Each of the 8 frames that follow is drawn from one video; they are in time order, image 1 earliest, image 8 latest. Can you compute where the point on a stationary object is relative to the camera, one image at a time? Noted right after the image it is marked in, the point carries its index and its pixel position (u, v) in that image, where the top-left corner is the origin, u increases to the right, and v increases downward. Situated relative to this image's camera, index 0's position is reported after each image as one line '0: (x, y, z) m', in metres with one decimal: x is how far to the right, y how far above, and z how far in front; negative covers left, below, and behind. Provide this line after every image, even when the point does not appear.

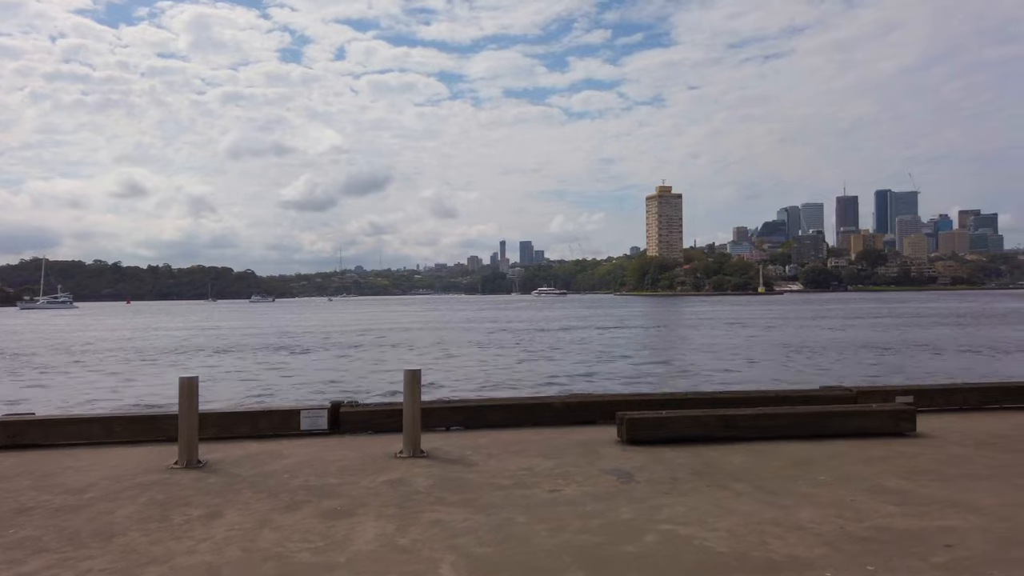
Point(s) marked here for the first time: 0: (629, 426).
0: (+1.1, -1.3, +7.1) m
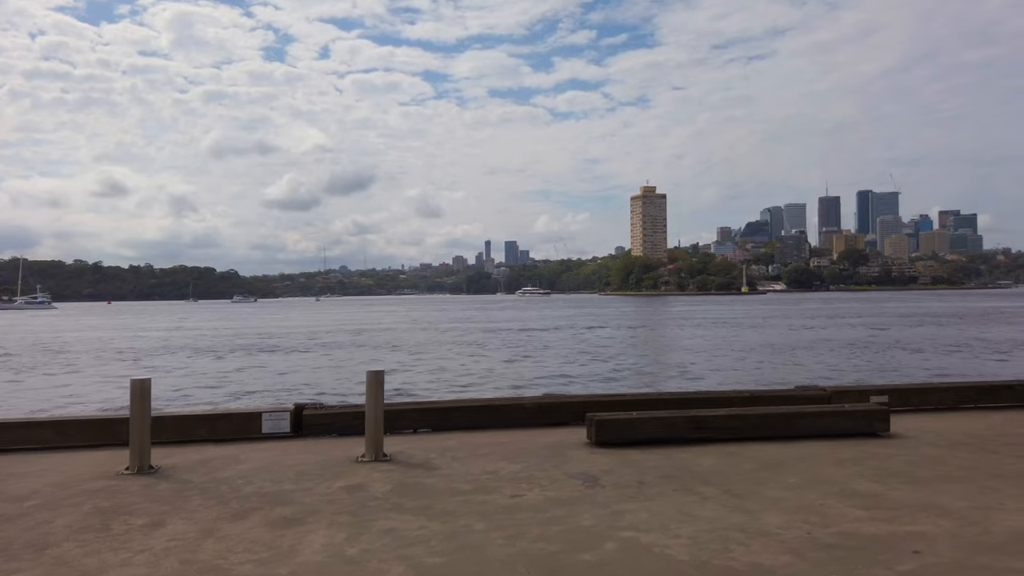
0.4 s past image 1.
0: (+0.8, -1.3, +6.9) m
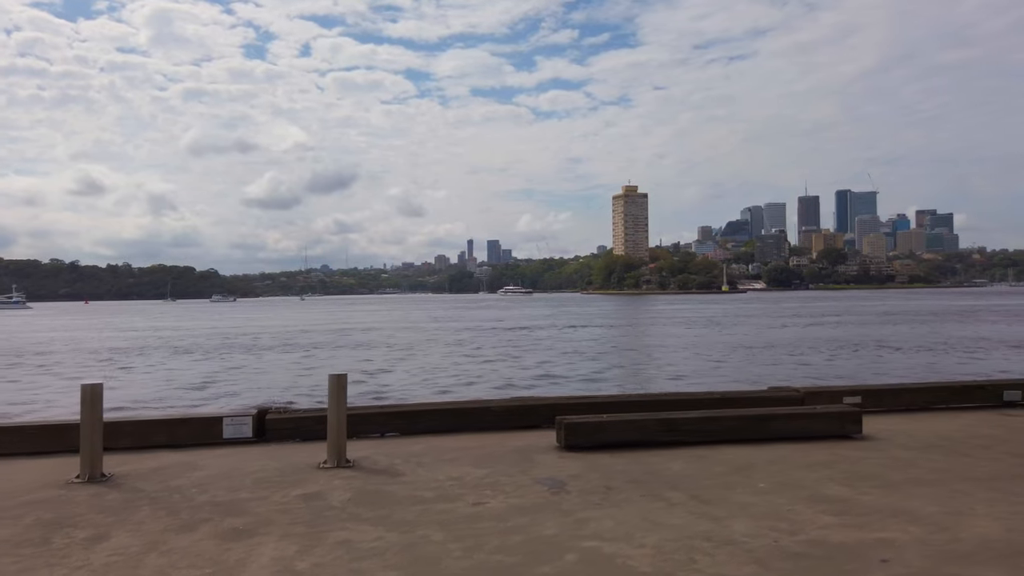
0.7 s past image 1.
0: (+0.5, -1.3, +6.8) m
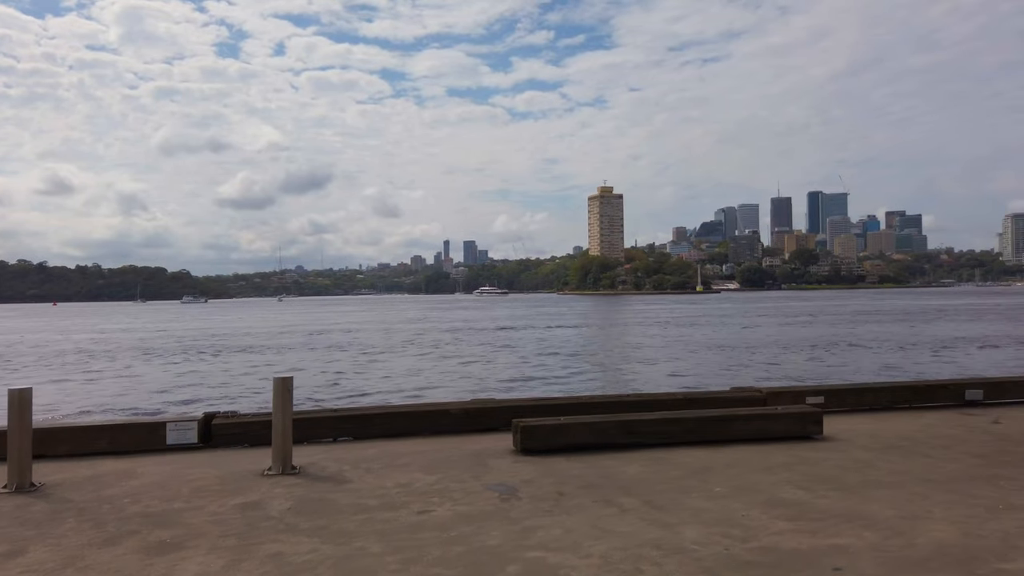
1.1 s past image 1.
0: (+0.1, -1.3, +6.6) m
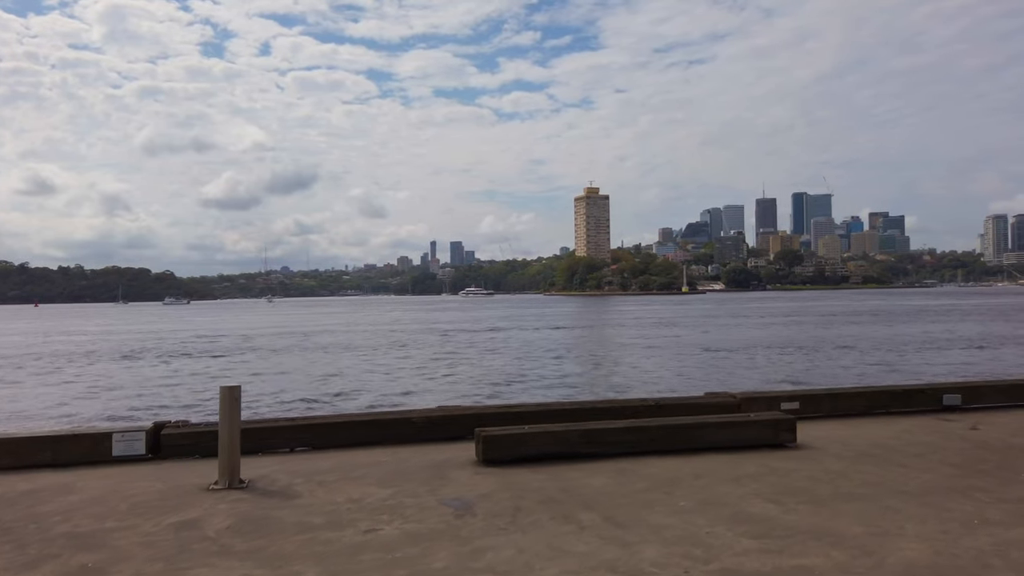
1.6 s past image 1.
0: (-0.2, -1.3, +6.3) m
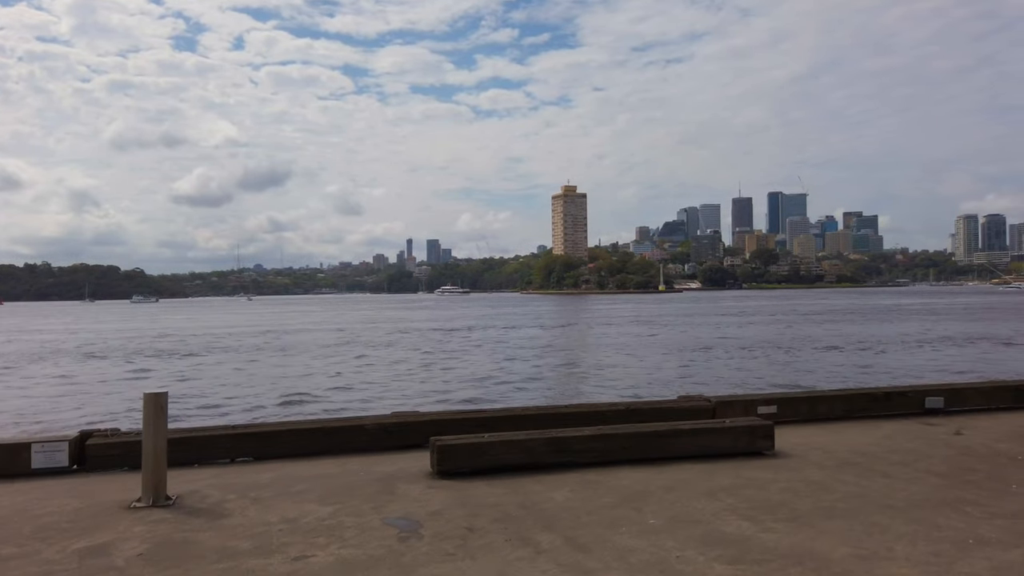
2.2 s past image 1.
0: (-0.6, -1.3, +5.8) m
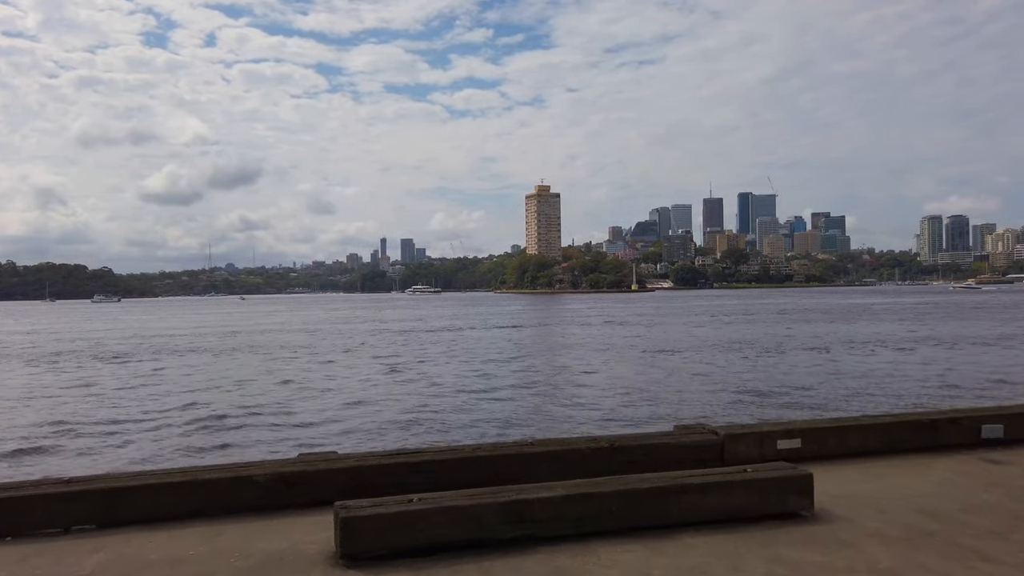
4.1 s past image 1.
0: (-0.9, -1.3, +4.0) m
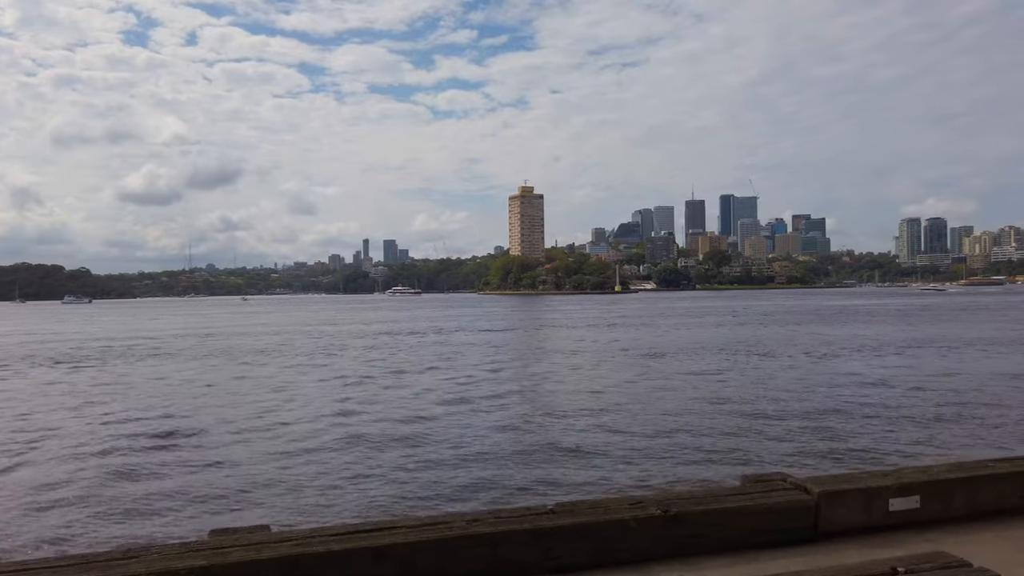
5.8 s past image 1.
0: (-0.8, -1.3, +2.4) m
